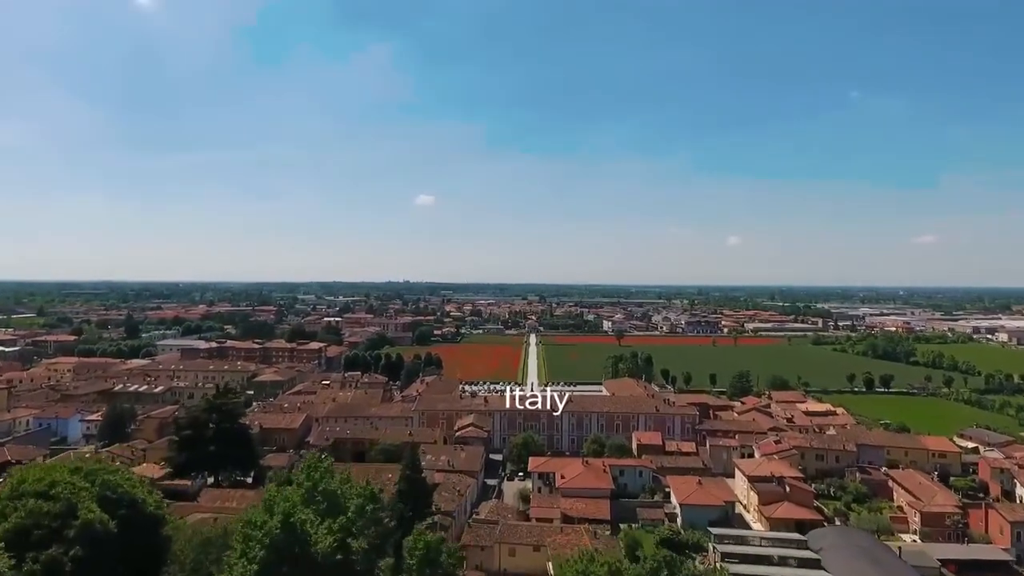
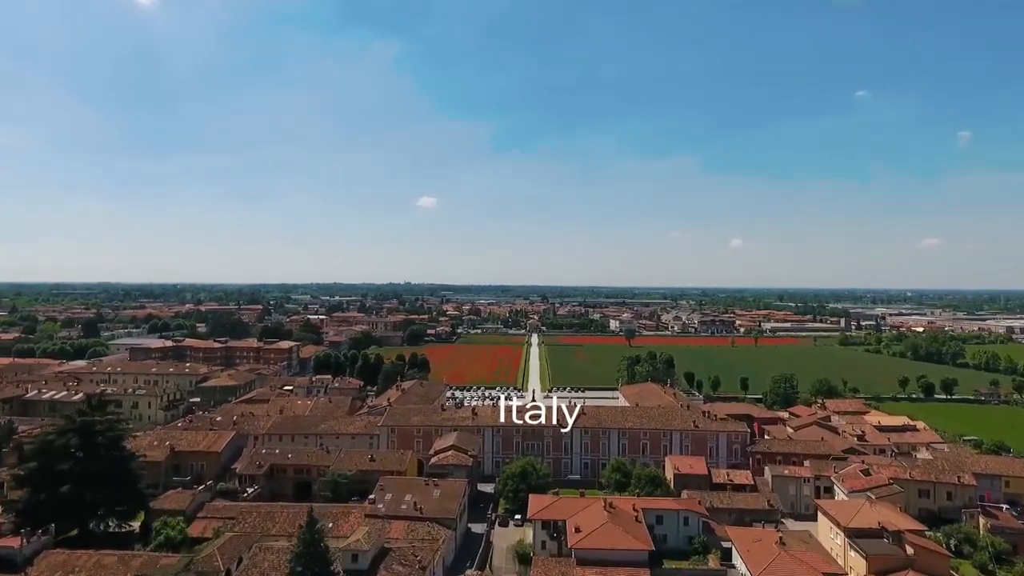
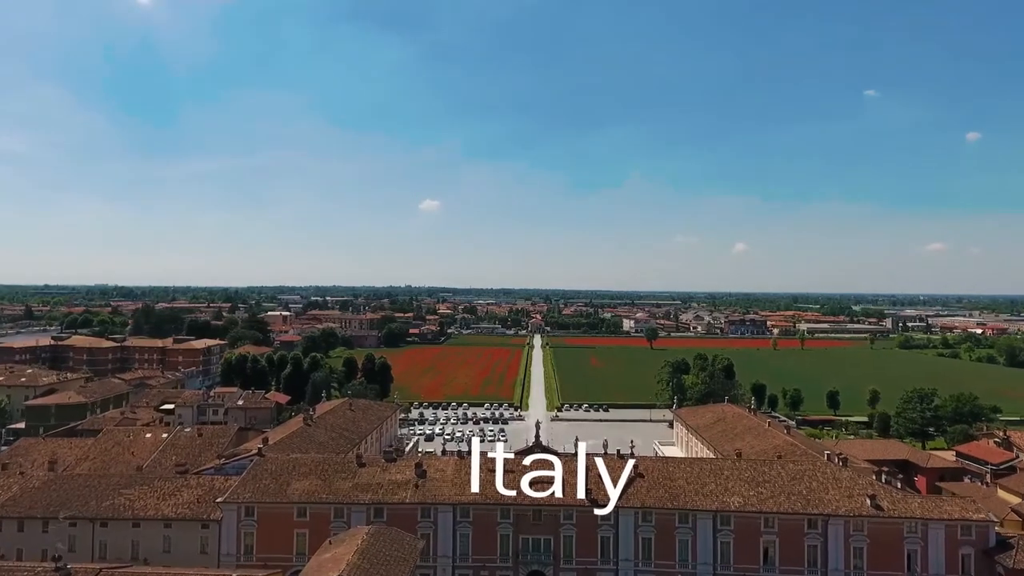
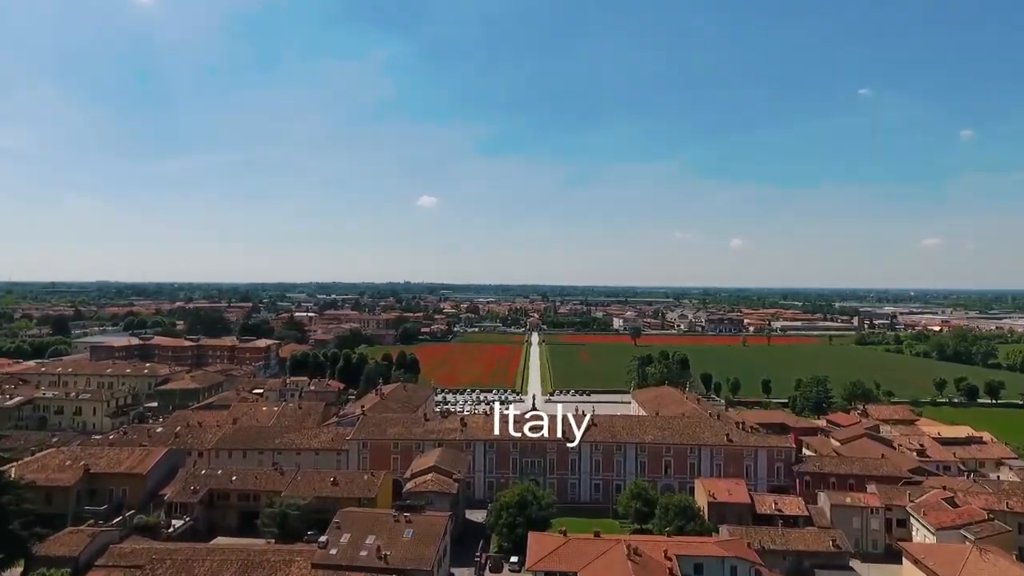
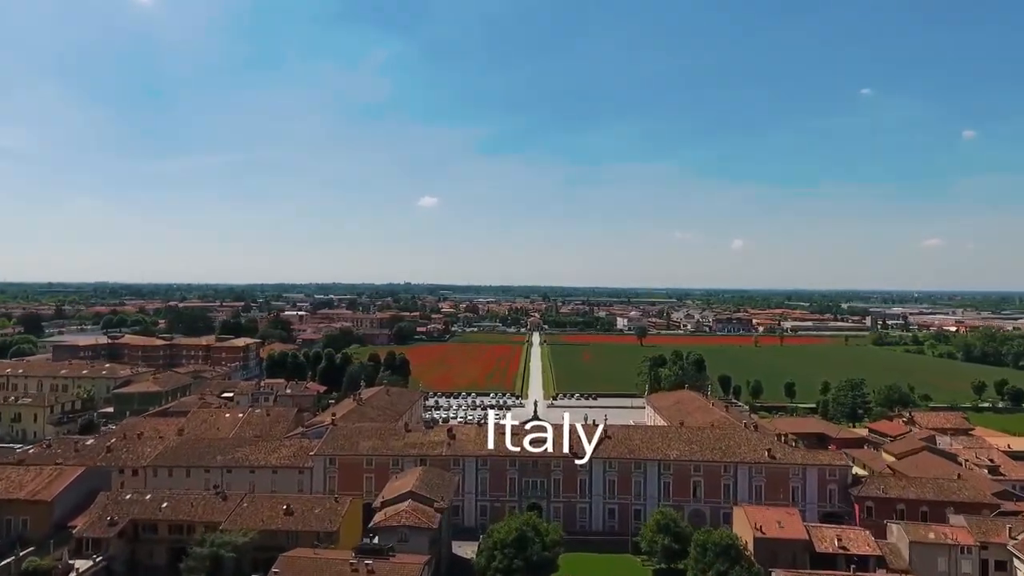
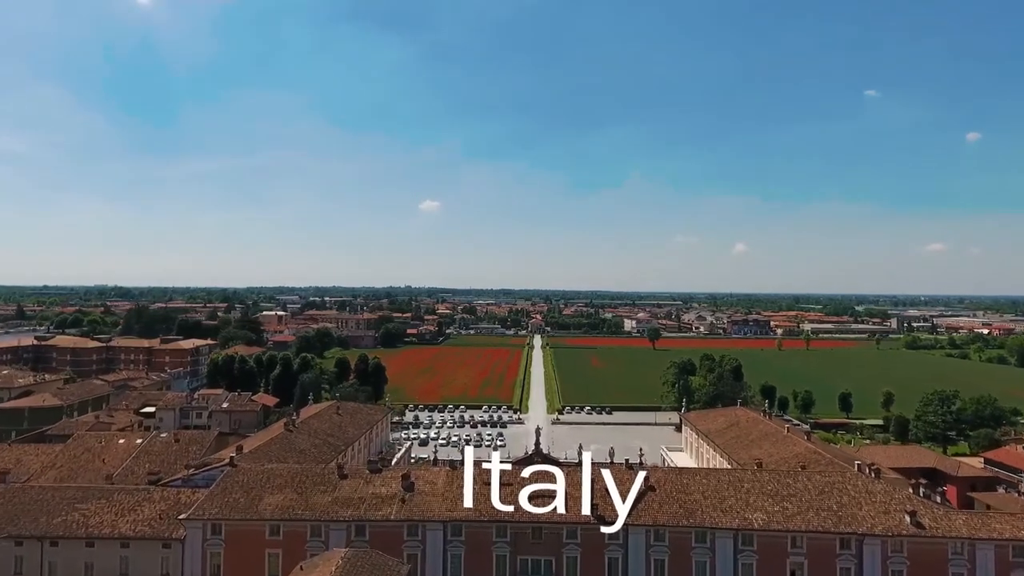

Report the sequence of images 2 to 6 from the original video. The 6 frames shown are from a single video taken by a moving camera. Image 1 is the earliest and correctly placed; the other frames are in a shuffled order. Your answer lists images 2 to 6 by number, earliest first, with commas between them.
2, 4, 5, 3, 6
